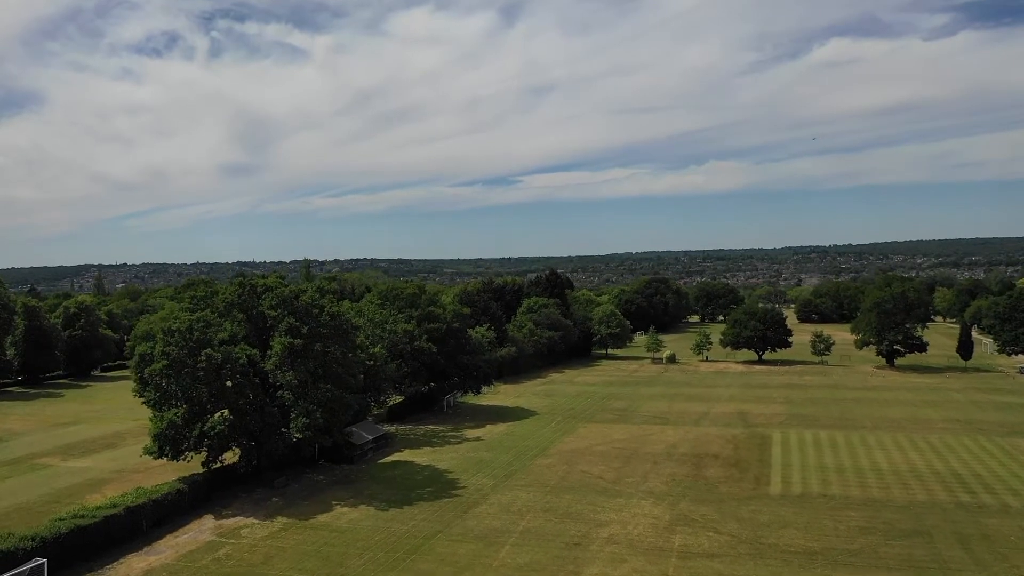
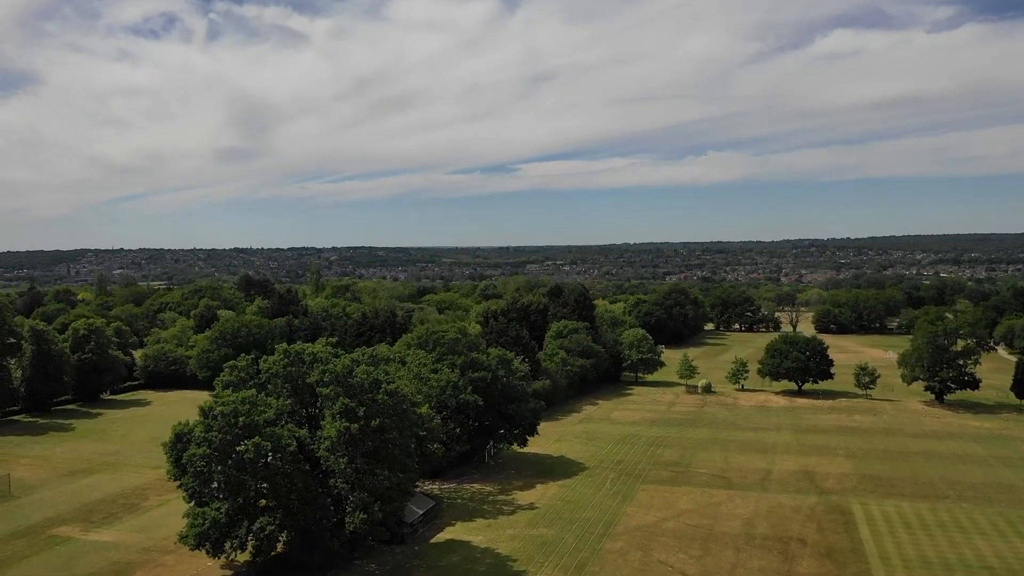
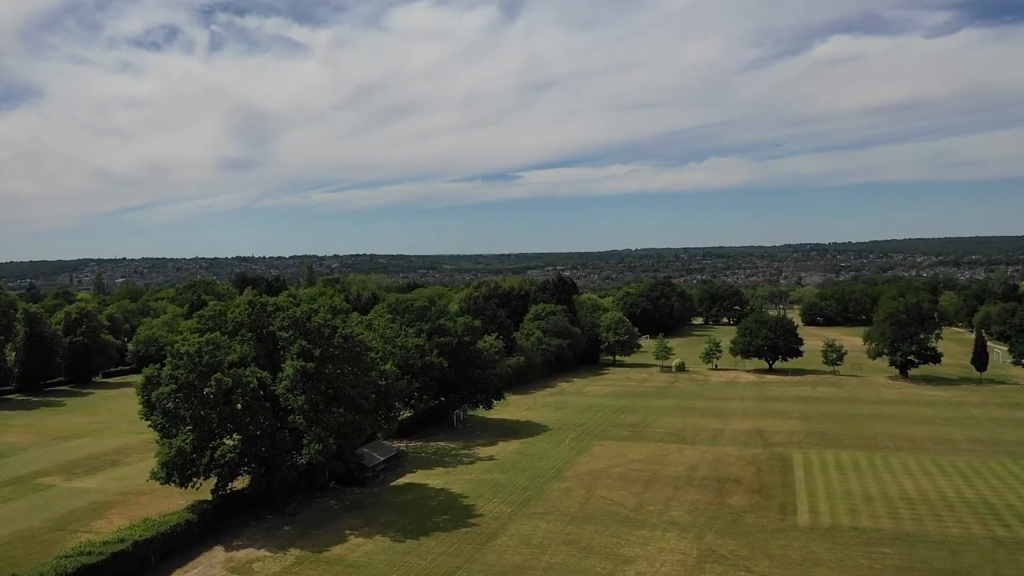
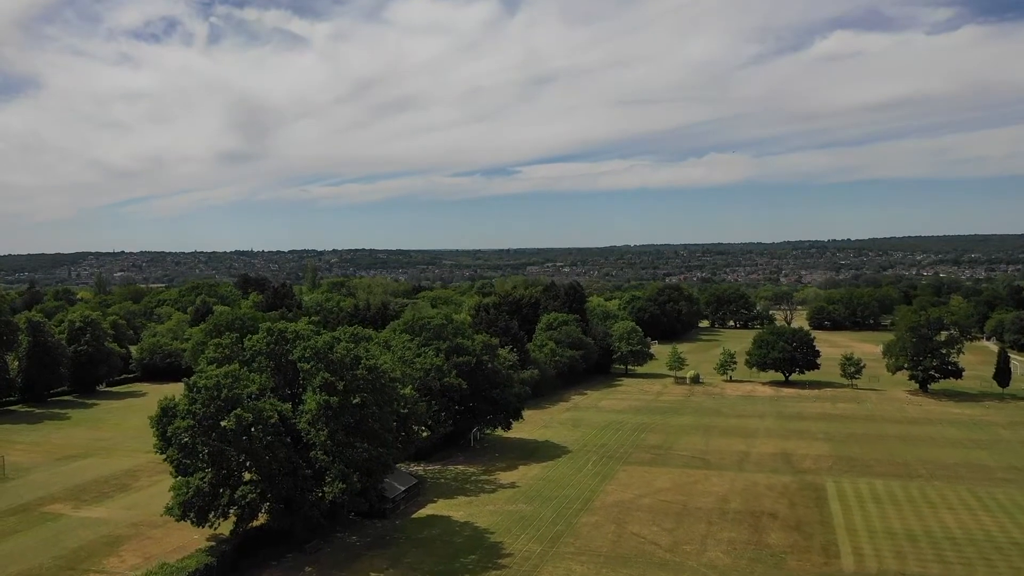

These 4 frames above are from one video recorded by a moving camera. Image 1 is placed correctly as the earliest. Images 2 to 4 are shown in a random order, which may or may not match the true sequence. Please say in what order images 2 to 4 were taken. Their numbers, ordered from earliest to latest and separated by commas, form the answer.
3, 4, 2
